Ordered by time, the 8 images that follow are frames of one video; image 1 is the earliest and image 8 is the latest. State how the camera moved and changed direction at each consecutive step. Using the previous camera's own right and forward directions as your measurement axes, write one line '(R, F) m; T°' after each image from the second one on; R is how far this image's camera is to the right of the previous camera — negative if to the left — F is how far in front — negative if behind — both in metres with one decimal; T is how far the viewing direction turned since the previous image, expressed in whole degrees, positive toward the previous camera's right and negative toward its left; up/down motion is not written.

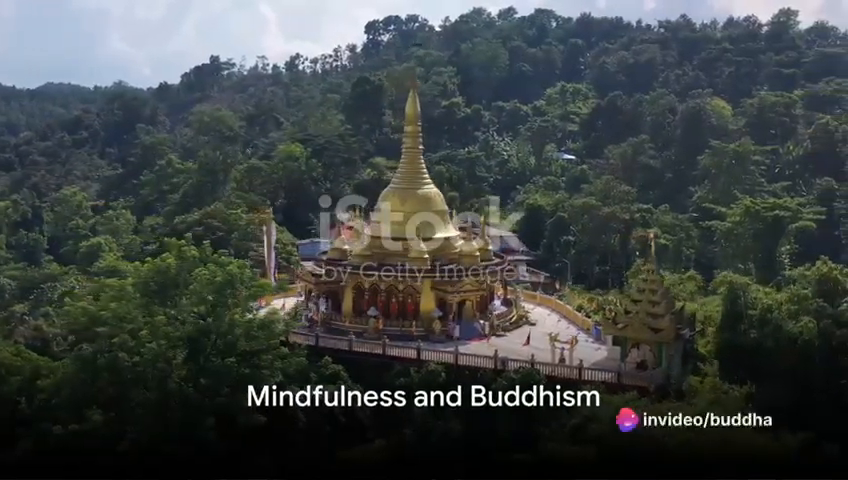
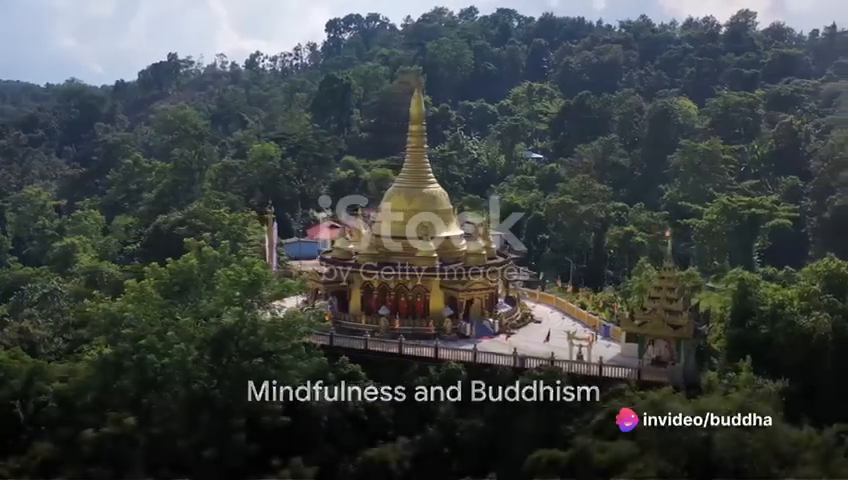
(-1.4, -0.1) m; +3°
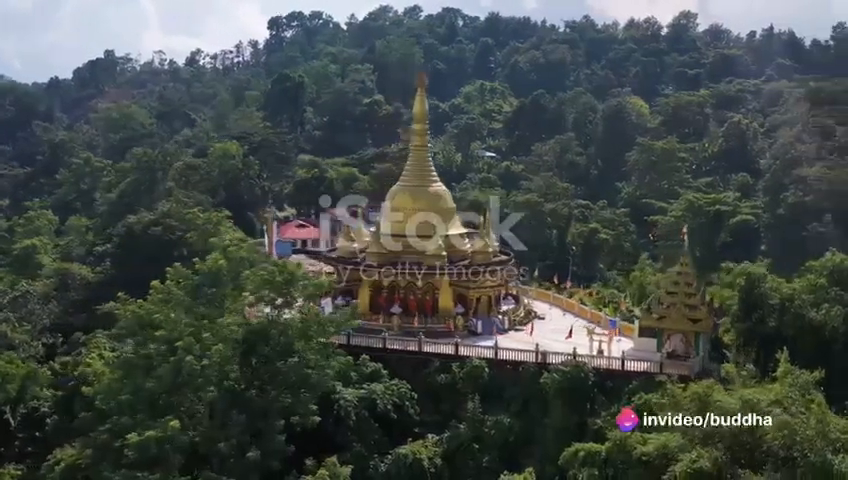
(-1.9, -0.1) m; +4°
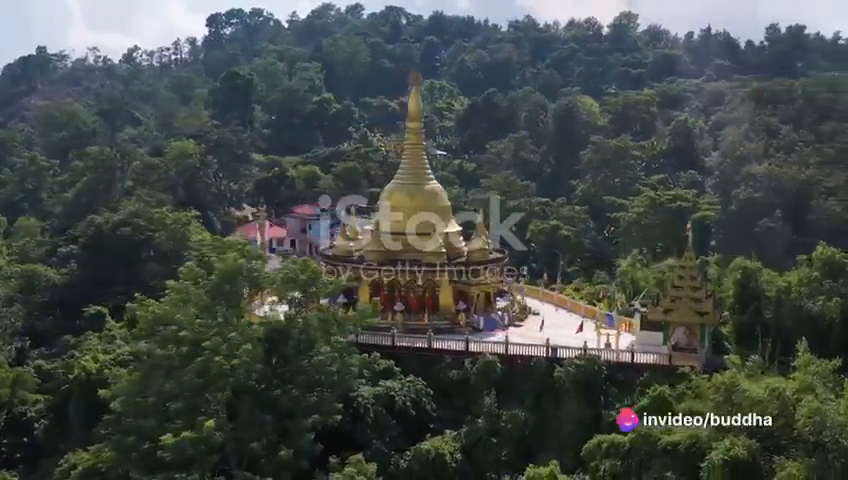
(-1.7, -0.1) m; +4°
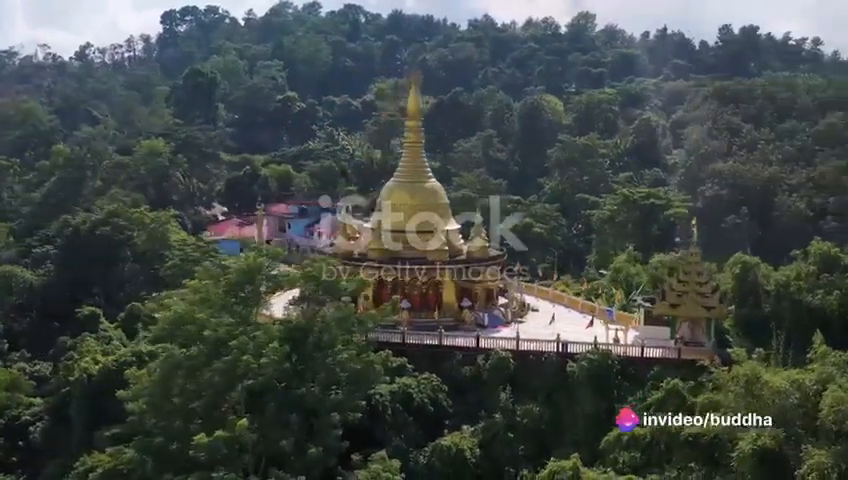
(-1.4, -0.1) m; +3°
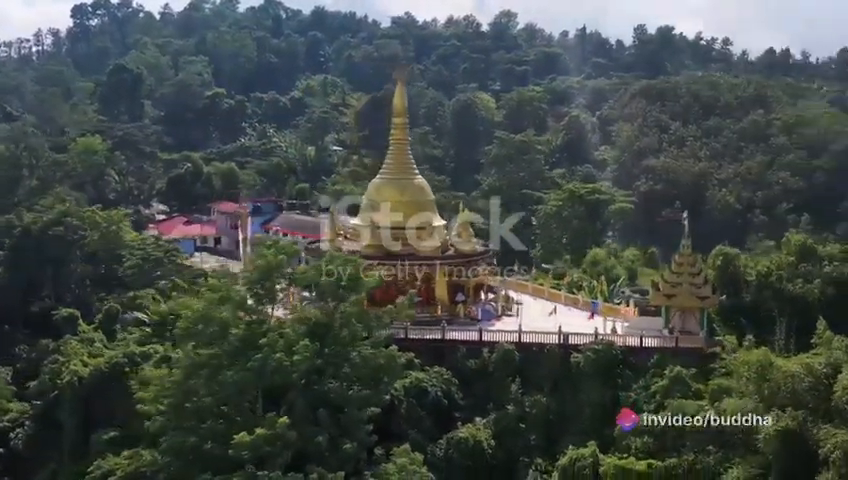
(-2.1, -0.2) m; +6°
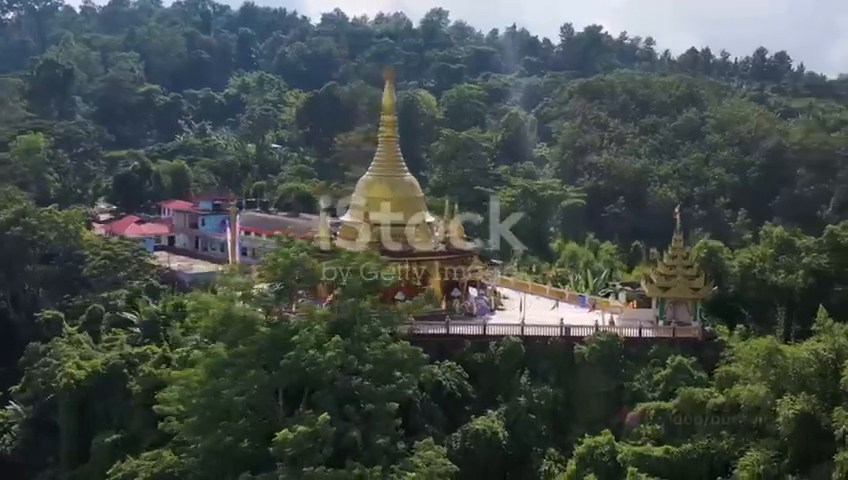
(-2.0, -0.2) m; +5°
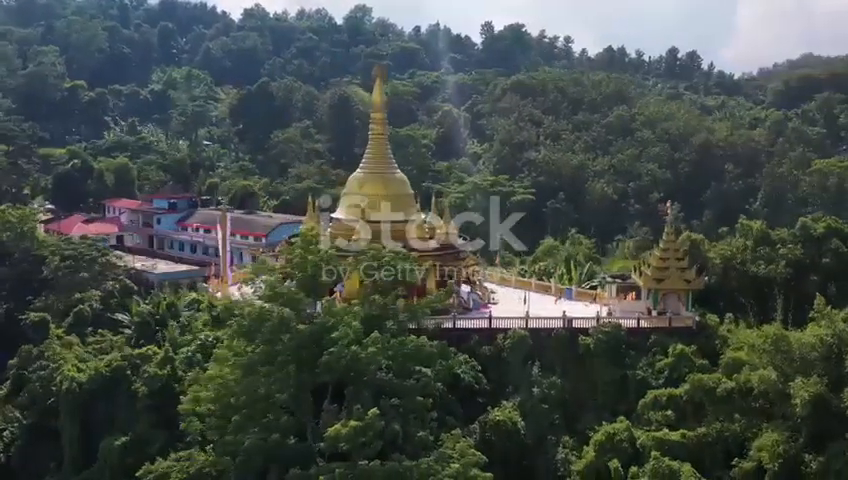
(-2.3, -0.2) m; +6°
